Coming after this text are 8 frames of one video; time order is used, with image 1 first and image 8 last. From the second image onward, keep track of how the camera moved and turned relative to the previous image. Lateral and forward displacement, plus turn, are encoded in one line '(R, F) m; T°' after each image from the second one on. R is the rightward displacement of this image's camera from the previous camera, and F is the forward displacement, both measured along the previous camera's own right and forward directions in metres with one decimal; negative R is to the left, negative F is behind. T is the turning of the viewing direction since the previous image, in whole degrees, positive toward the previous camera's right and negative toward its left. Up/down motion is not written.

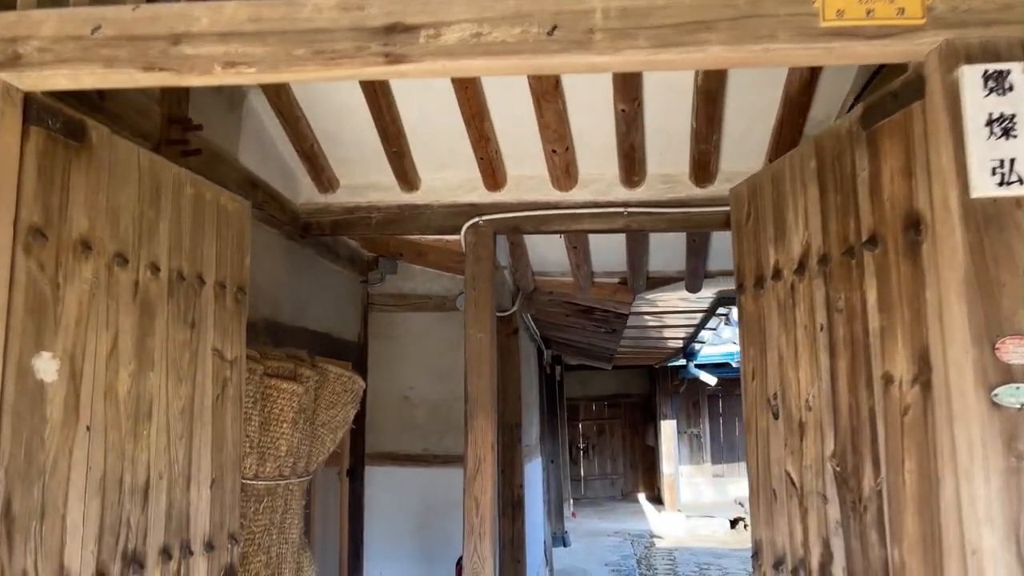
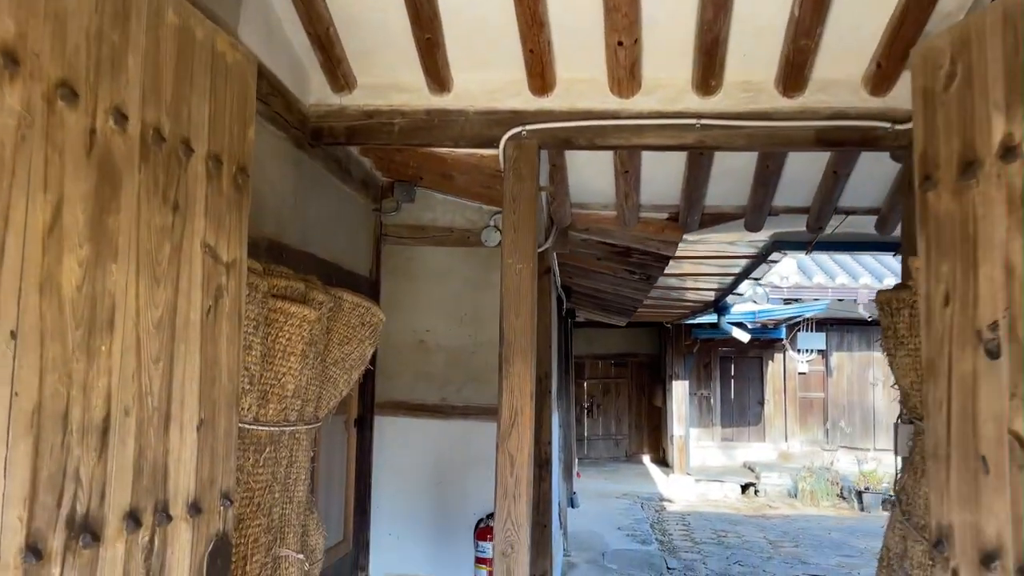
(-0.2, +0.5) m; 0°
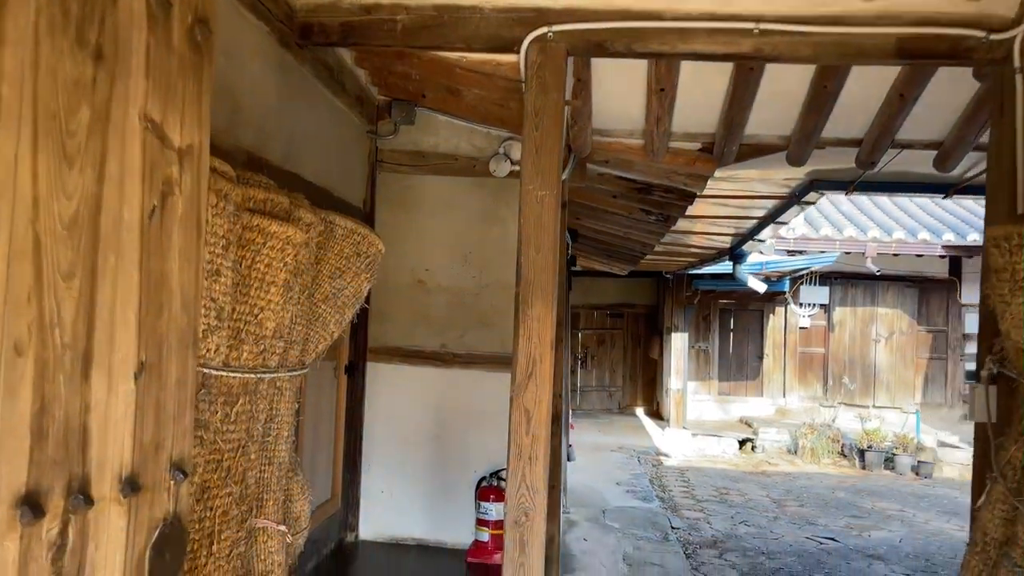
(-0.1, +0.4) m; +1°
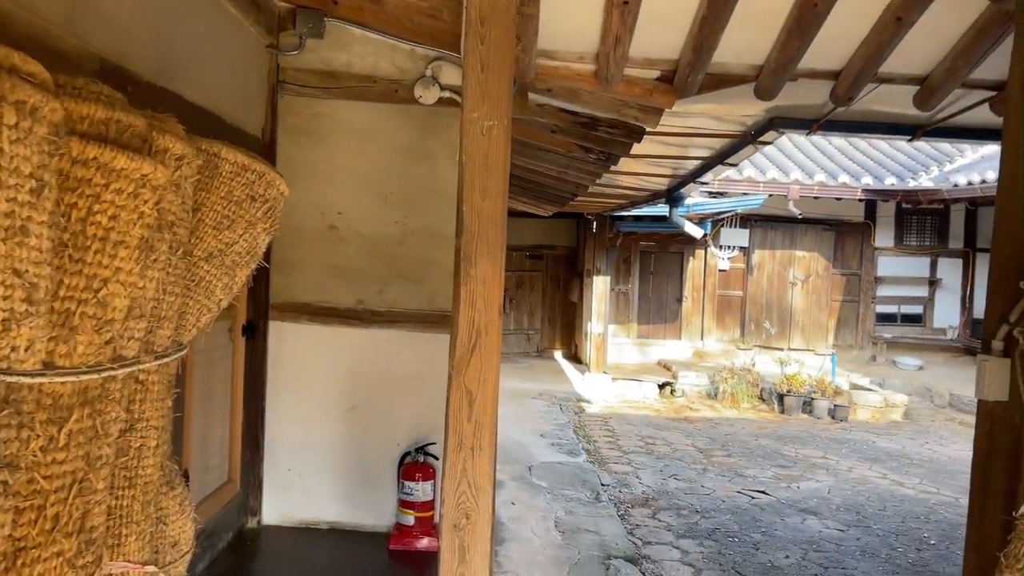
(-0.1, +0.5) m; +6°
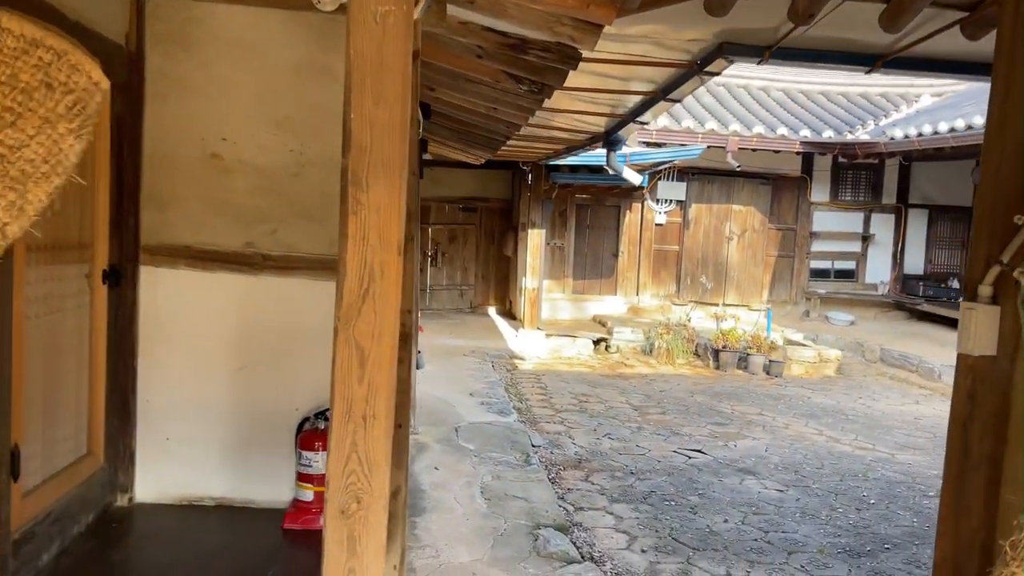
(+0.1, +0.4) m; +4°
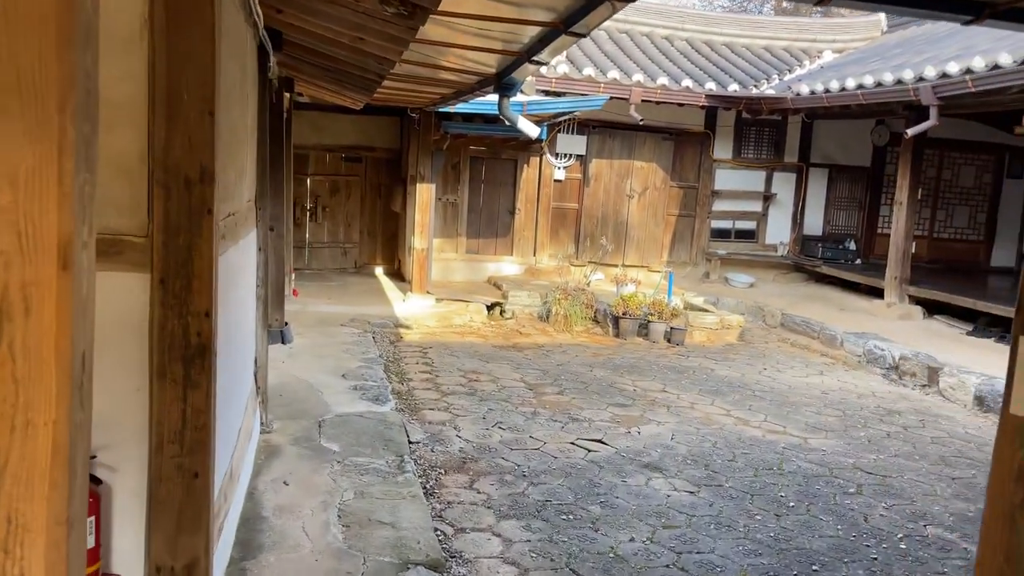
(+0.1, +0.7) m; +7°
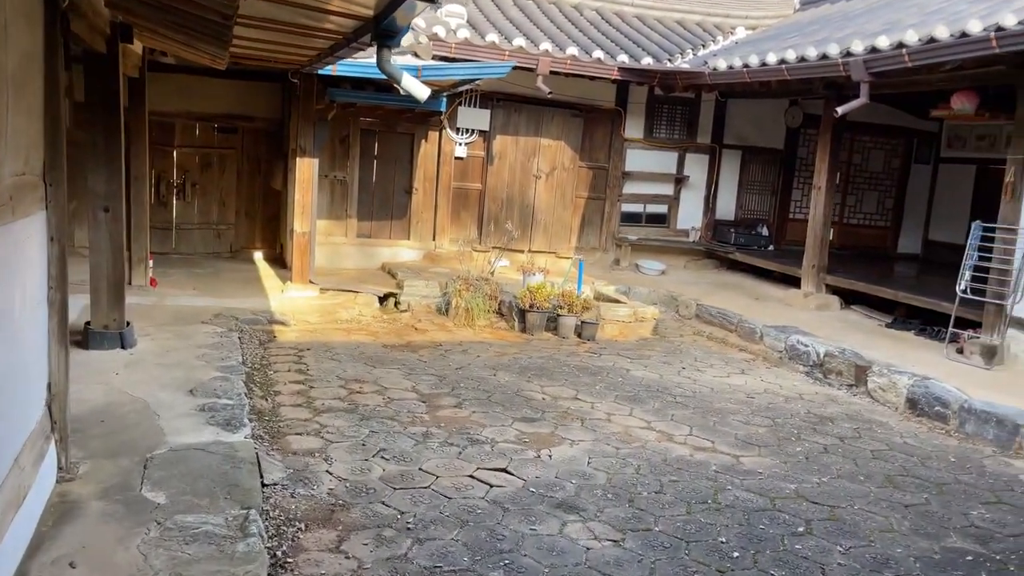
(+0.1, +0.8) m; +7°
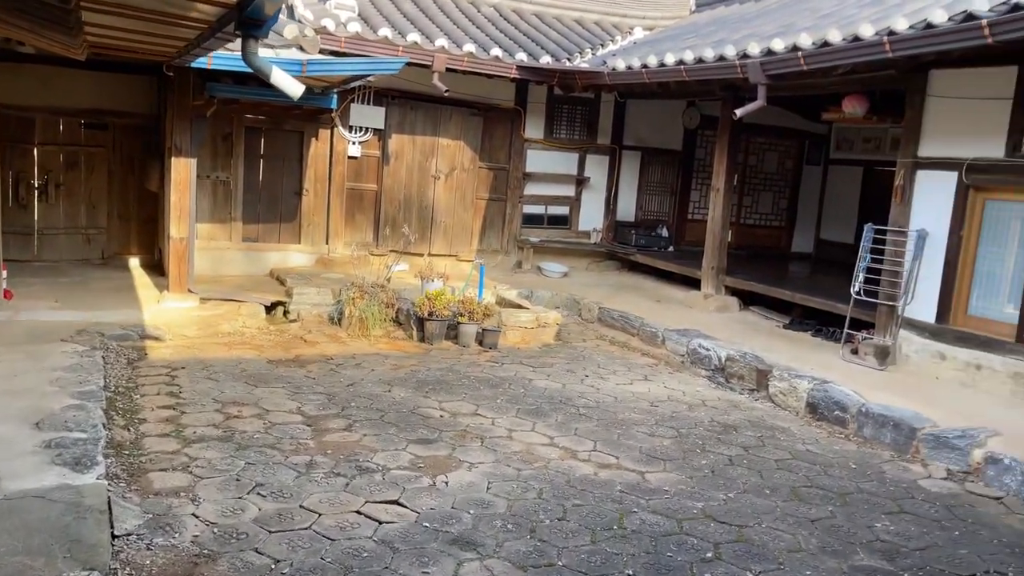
(+0.1, +0.3) m; +7°
